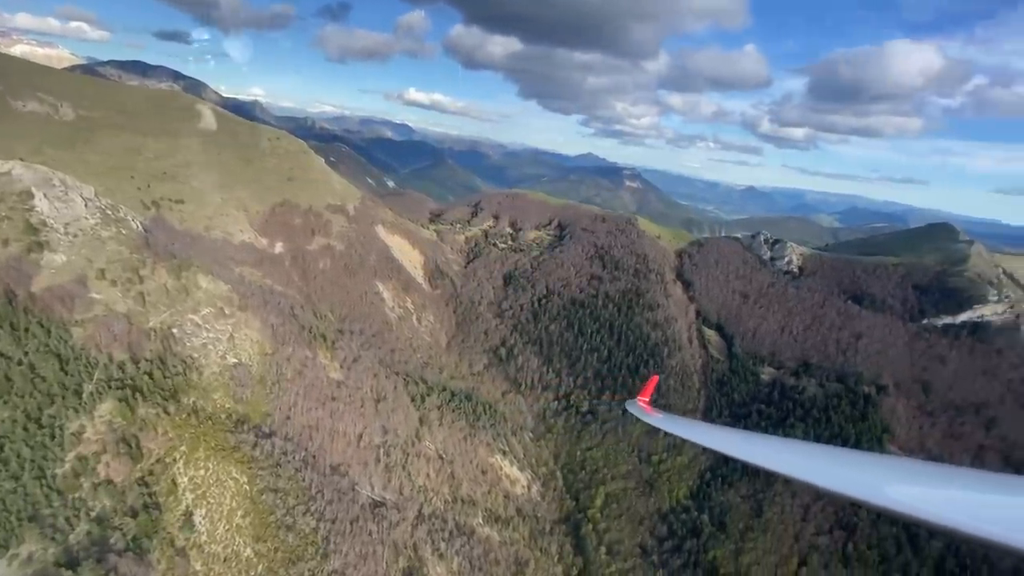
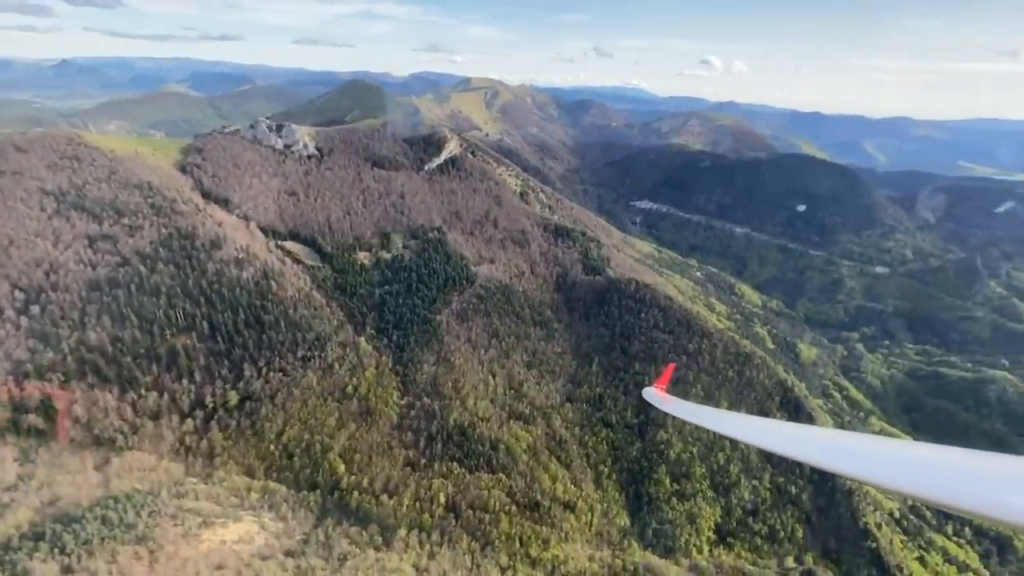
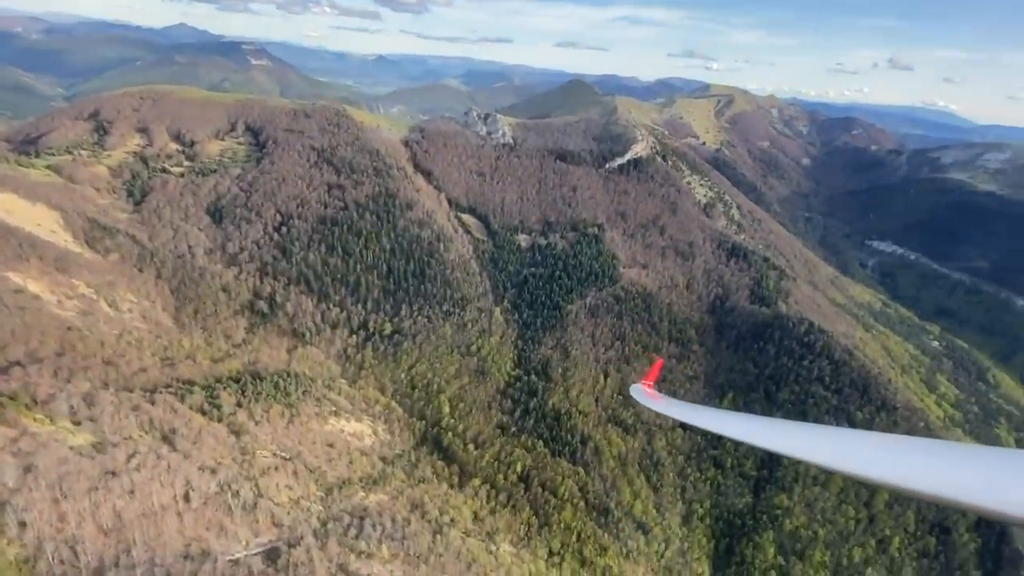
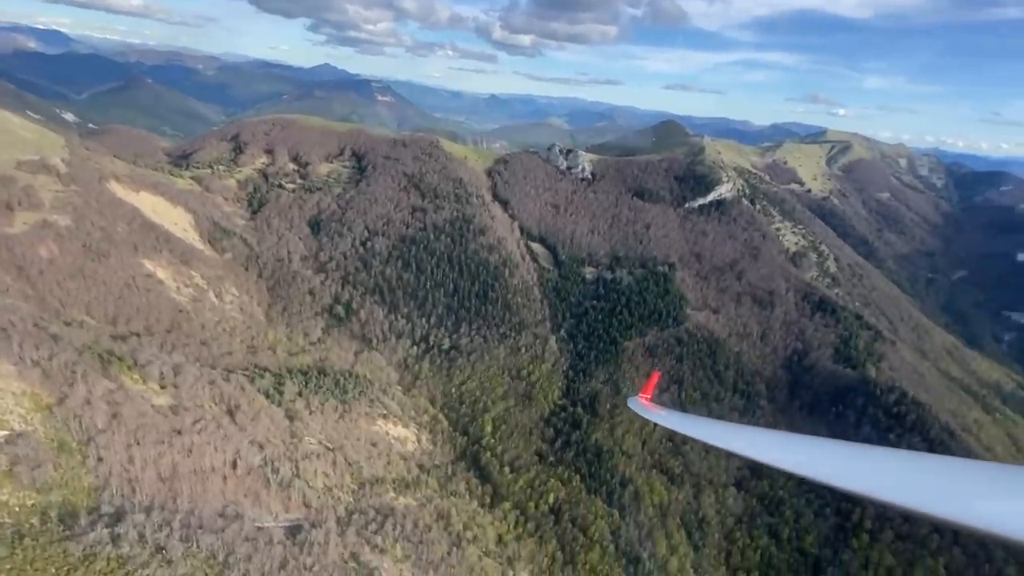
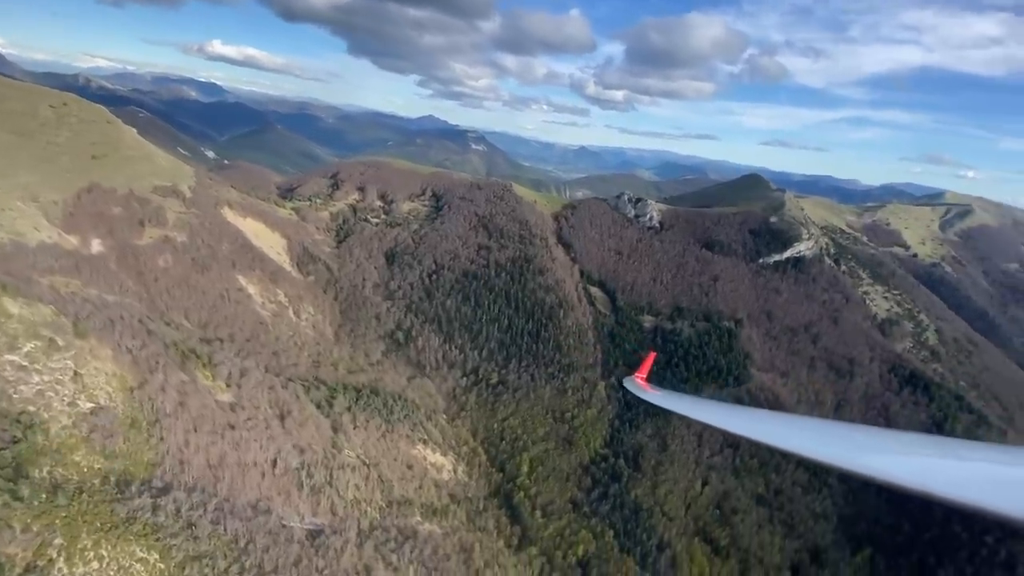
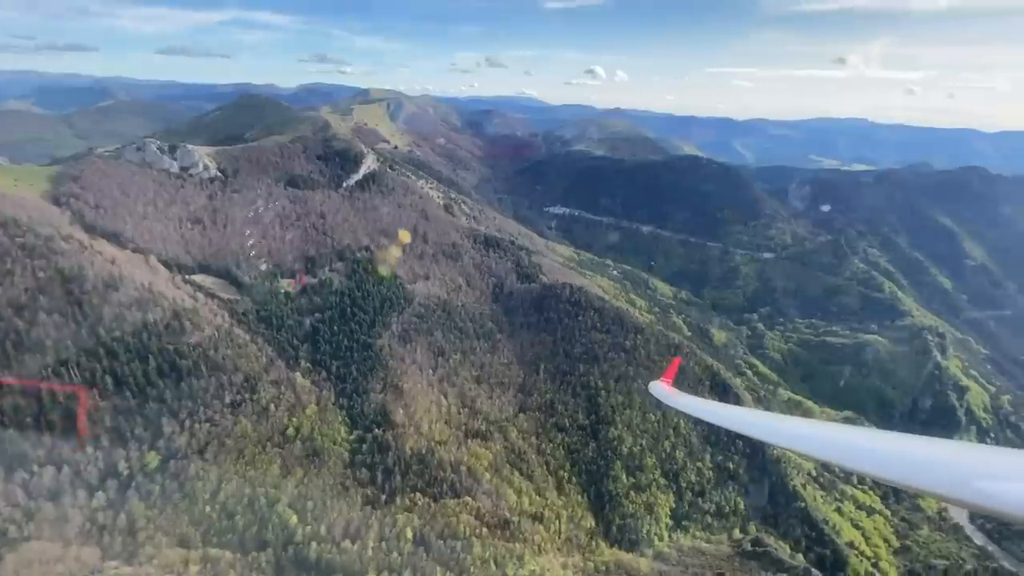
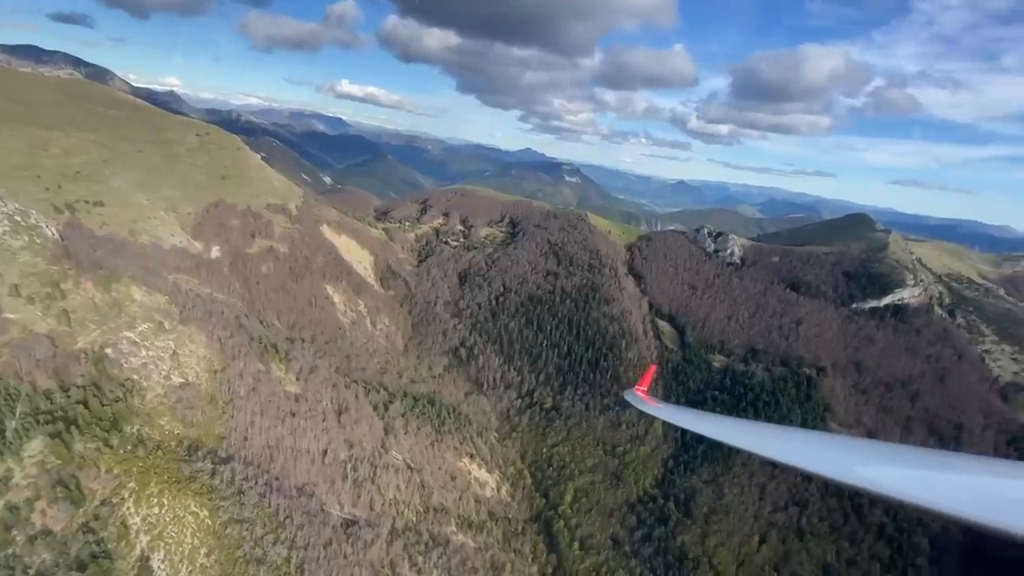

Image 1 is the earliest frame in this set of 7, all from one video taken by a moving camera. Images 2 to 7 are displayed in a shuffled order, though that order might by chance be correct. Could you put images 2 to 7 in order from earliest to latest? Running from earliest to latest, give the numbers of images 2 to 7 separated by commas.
7, 5, 4, 3, 2, 6
